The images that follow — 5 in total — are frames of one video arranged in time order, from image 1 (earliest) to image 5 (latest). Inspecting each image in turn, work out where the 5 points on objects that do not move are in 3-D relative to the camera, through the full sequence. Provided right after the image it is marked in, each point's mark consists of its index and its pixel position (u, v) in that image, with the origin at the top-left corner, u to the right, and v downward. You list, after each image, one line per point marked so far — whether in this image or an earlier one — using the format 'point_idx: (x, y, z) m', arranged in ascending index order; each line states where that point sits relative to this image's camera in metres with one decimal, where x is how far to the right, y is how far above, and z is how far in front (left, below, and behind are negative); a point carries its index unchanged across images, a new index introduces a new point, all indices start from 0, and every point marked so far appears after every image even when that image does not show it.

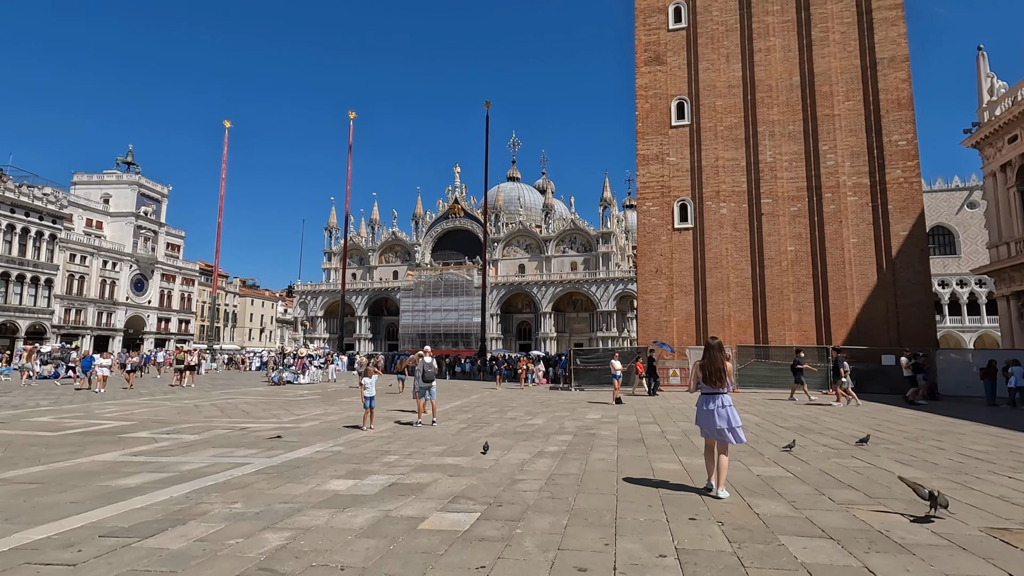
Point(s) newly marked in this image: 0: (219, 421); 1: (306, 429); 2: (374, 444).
0: (-6.6, -3.0, +12.2) m
1: (-3.9, -2.7, +10.2) m
2: (-2.1, -2.5, +8.4) m
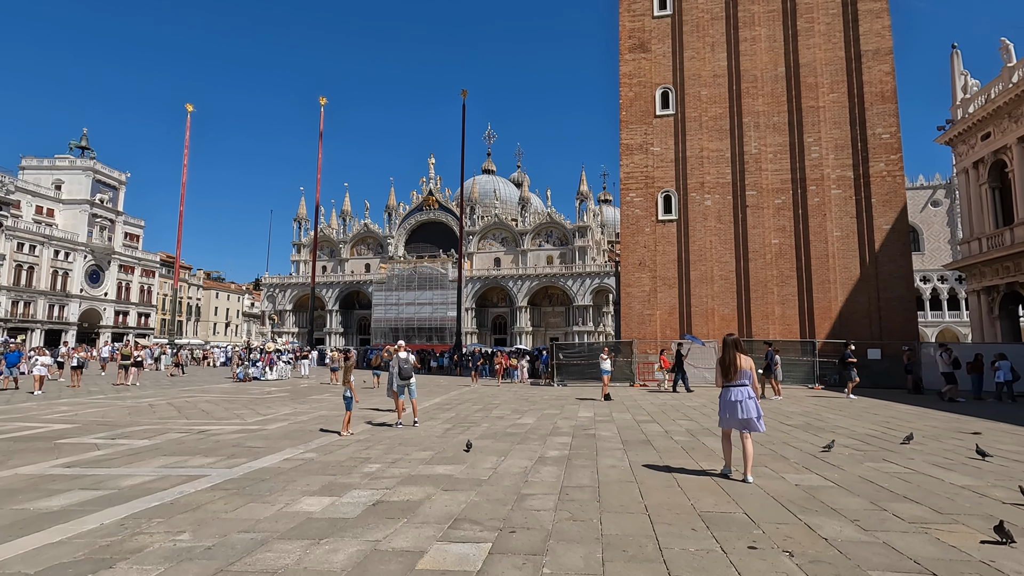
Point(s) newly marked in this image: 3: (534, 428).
0: (-6.9, -2.8, +11.0) m
1: (-4.1, -2.5, +9.1) m
2: (-2.2, -2.3, +7.5) m
3: (+0.4, -2.5, +9.4) m
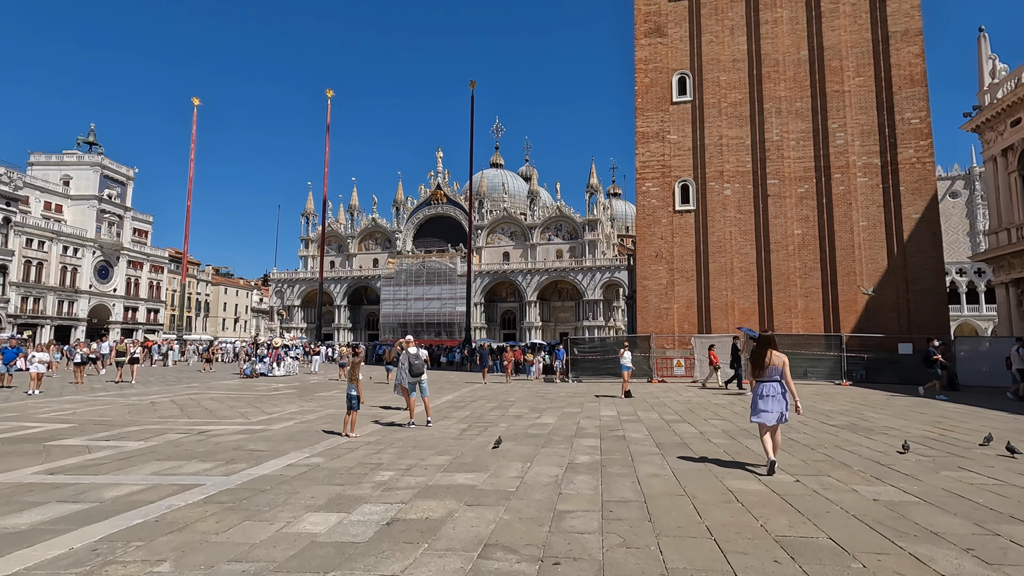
0: (-6.5, -2.6, +10.4) m
1: (-3.7, -2.3, +8.5) m
2: (-1.9, -2.1, +6.8) m
3: (+0.7, -2.3, +8.7) m
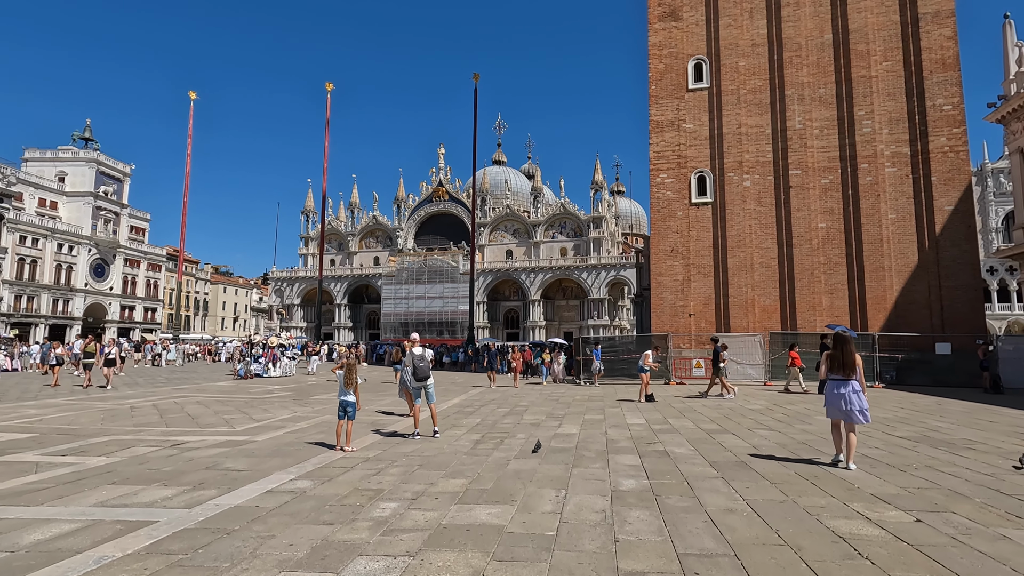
0: (-6.3, -2.5, +9.3) m
1: (-3.5, -2.2, +7.4) m
2: (-1.6, -2.0, +5.7) m
3: (+1.0, -2.2, +7.5) m
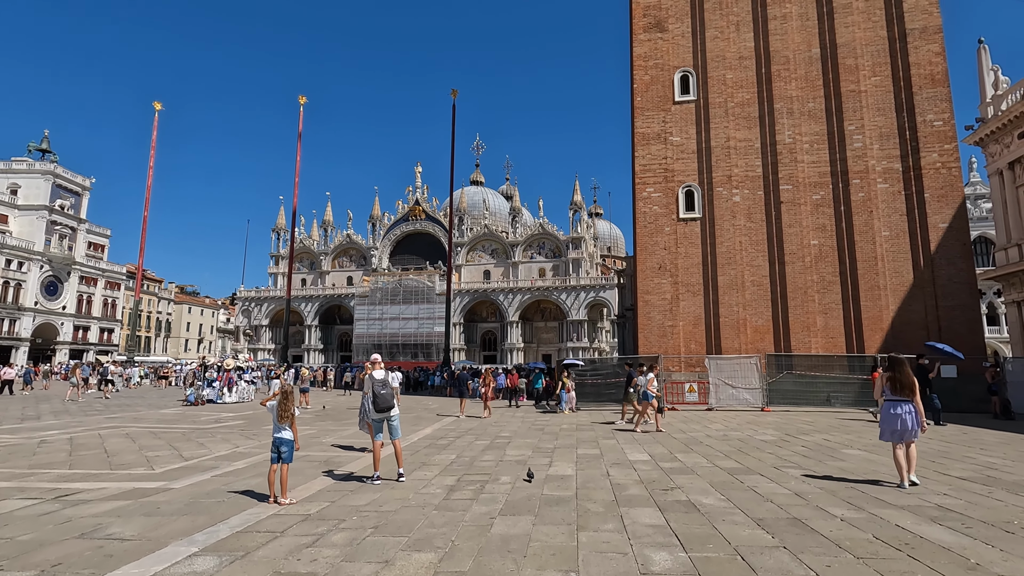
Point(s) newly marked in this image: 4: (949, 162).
0: (-6.5, -2.6, +7.5) m
1: (-3.6, -2.3, +5.7) m
2: (-1.7, -2.0, +4.1) m
3: (+0.8, -2.3, +6.1) m
4: (+15.7, +4.5, +19.1) m
